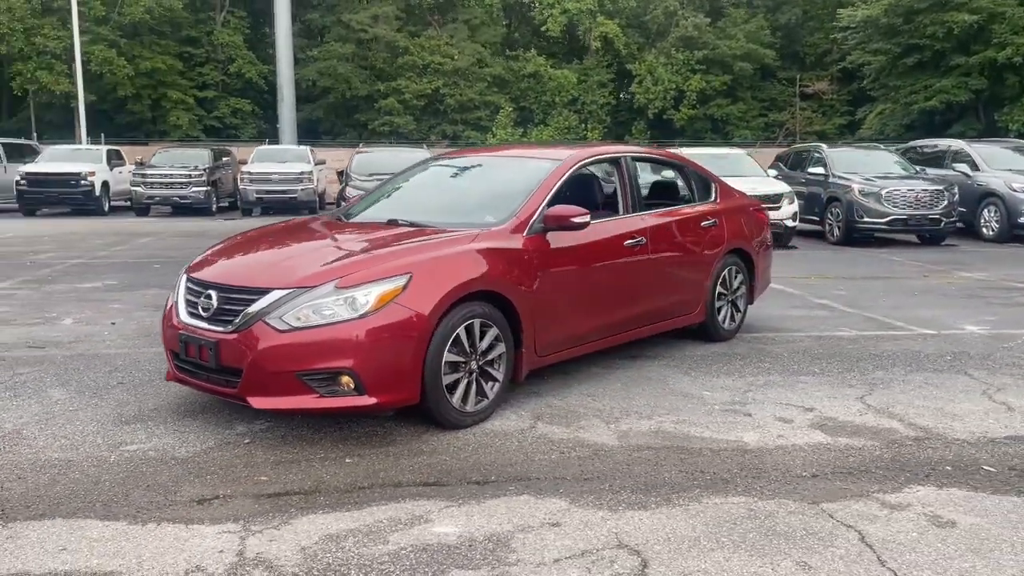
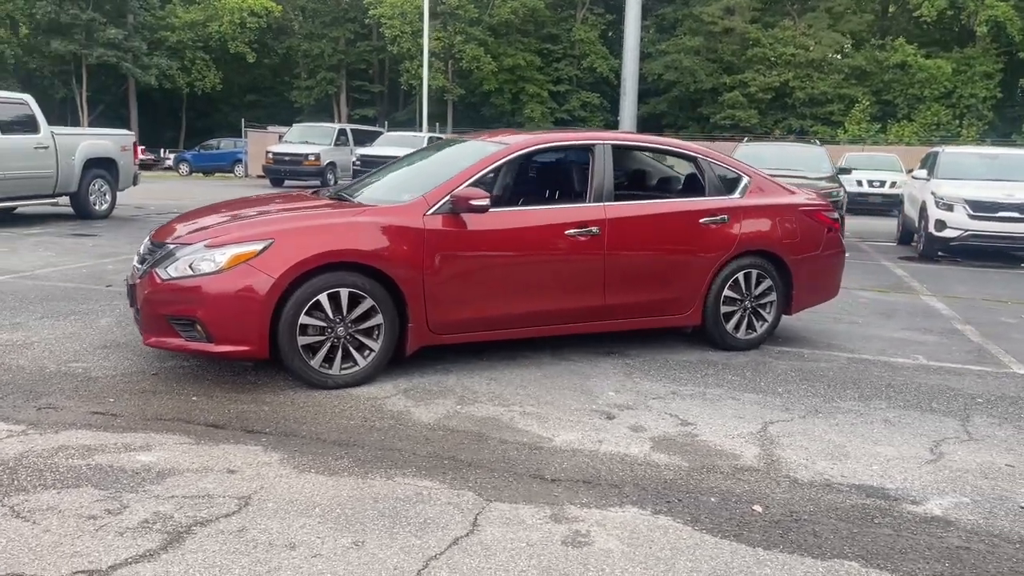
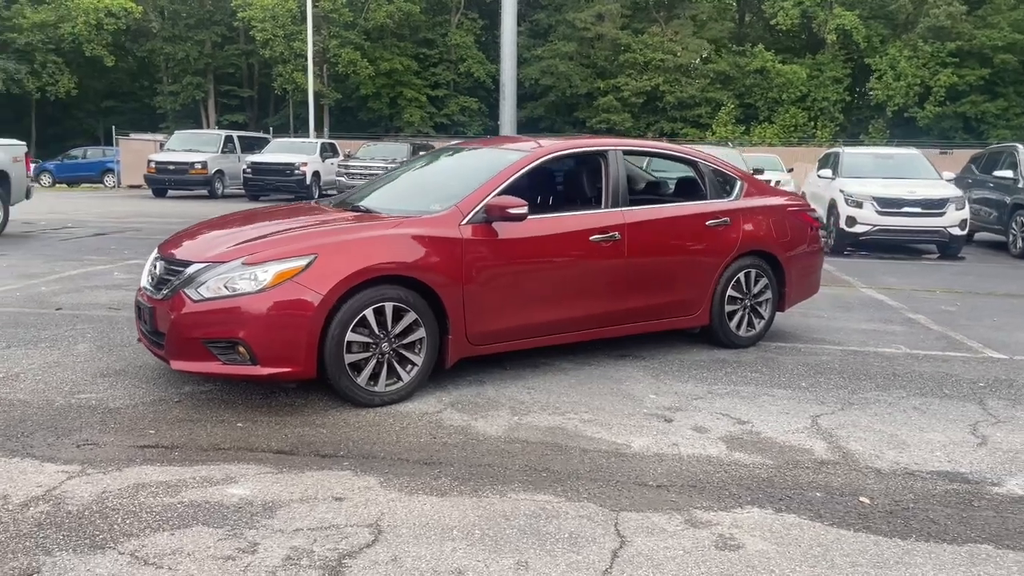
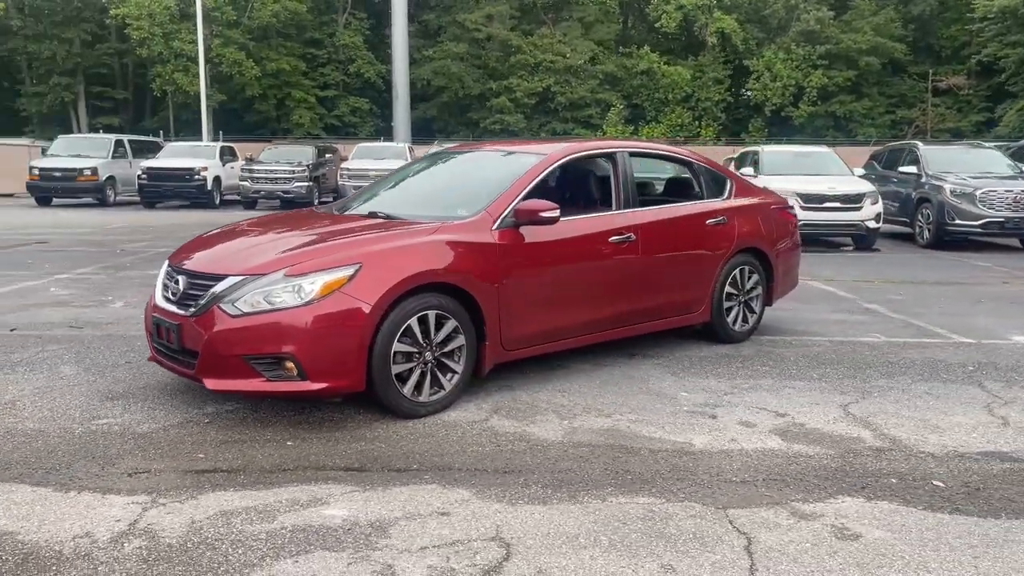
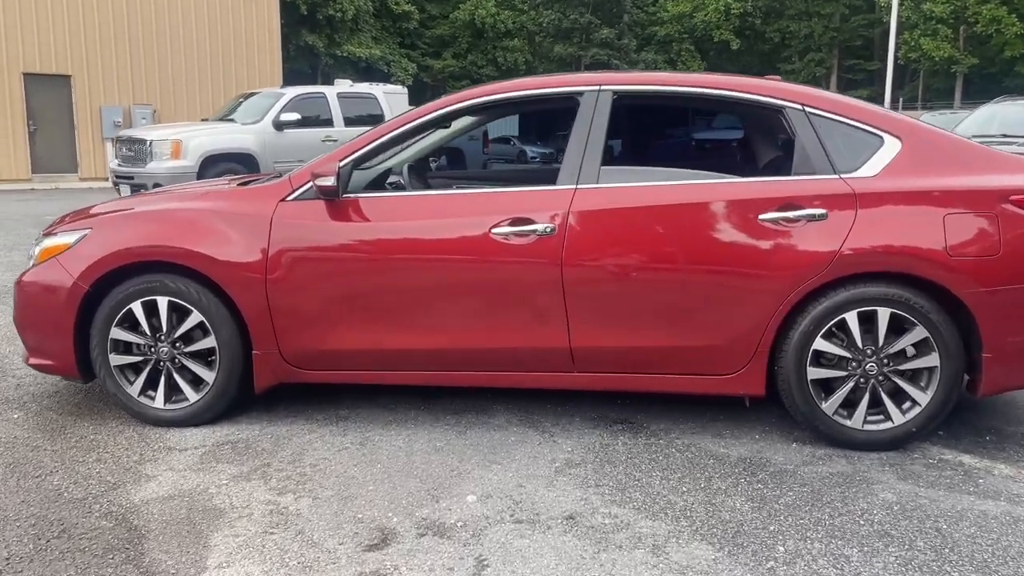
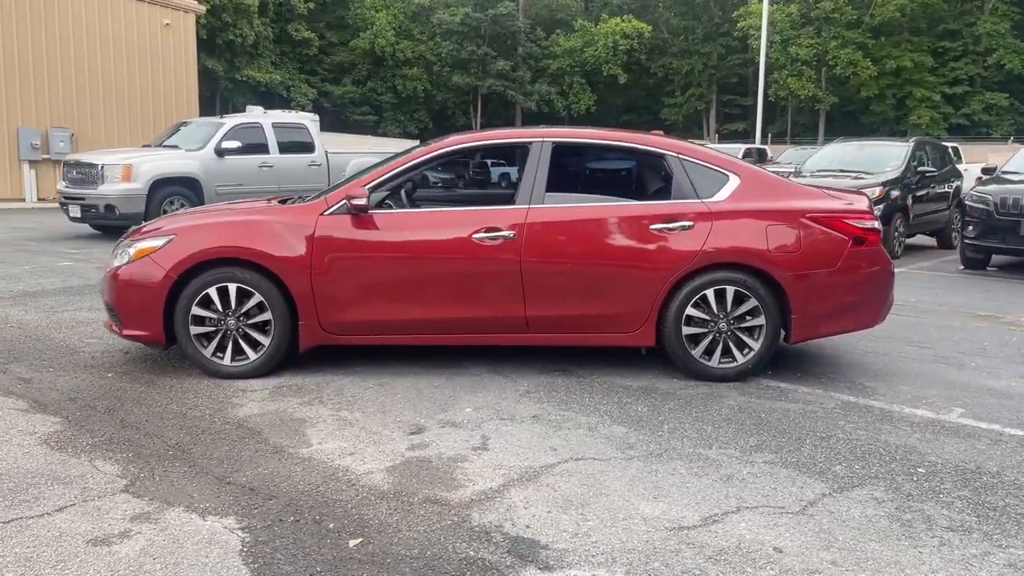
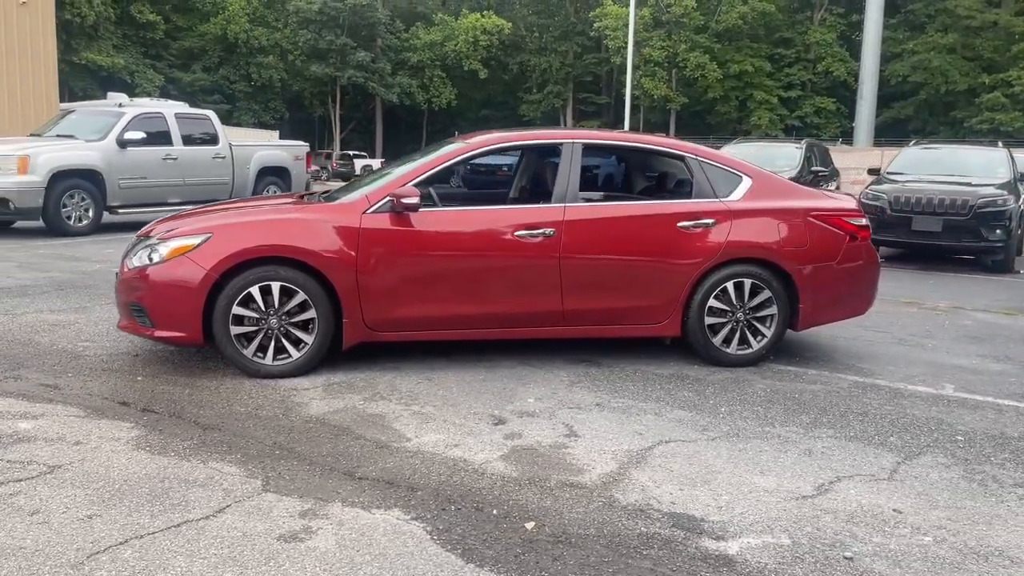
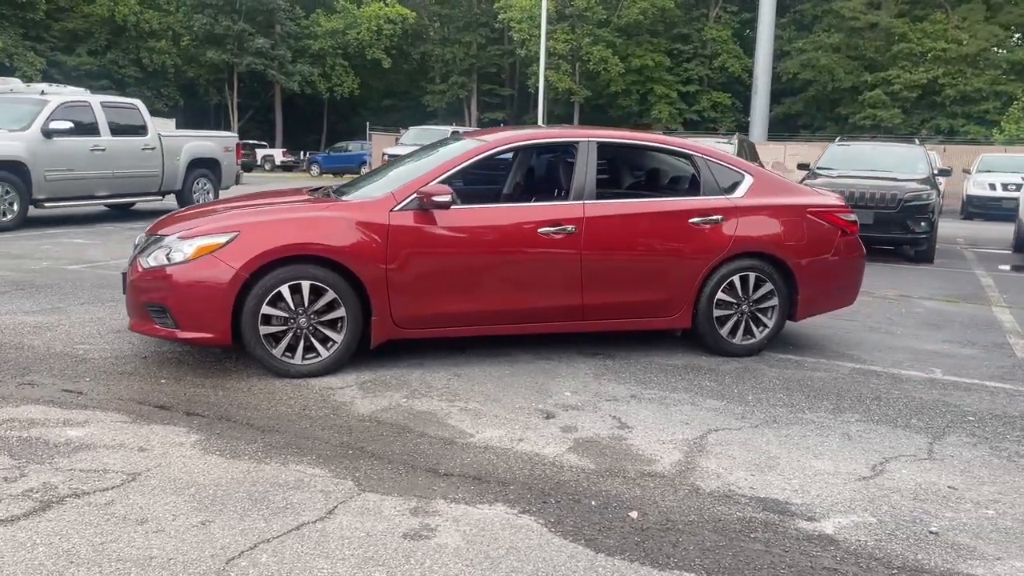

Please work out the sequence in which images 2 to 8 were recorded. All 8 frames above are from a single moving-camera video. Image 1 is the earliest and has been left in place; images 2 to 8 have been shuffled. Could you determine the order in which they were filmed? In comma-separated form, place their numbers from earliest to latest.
4, 3, 2, 8, 7, 6, 5
